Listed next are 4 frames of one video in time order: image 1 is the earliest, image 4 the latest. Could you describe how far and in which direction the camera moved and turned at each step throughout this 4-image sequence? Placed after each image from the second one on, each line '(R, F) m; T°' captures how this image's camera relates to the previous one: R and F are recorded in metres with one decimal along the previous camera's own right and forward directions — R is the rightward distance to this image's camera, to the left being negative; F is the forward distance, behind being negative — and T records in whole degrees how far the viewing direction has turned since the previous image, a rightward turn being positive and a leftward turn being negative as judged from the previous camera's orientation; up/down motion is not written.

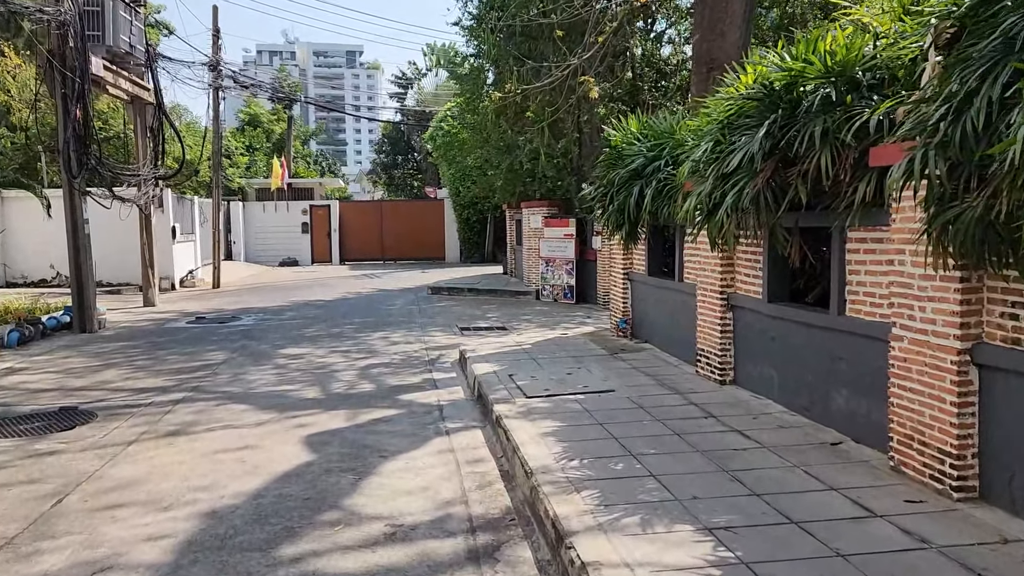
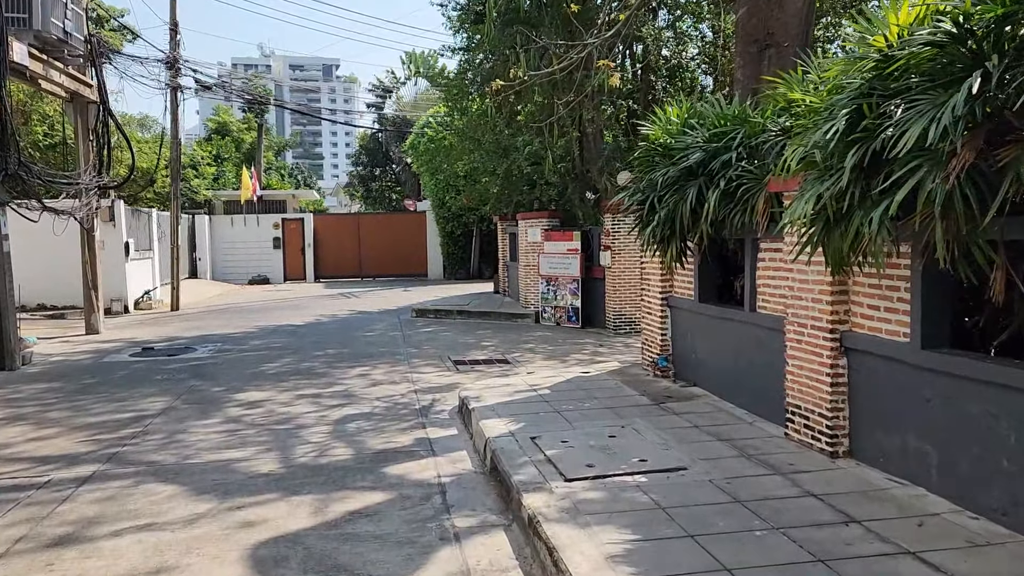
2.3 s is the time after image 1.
(-0.3, +2.0) m; +2°
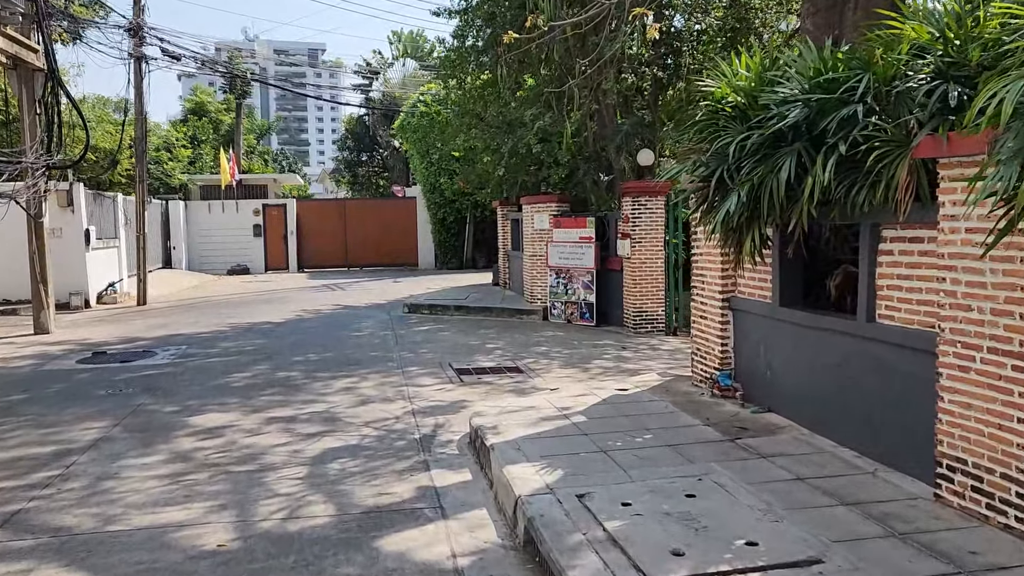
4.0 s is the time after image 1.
(-0.3, +1.7) m; +1°
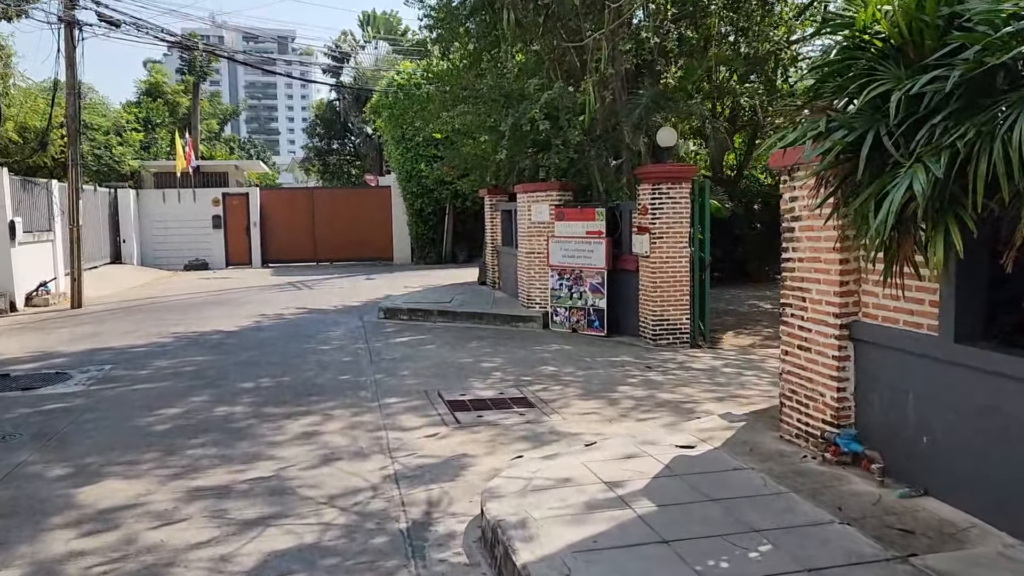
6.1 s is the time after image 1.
(-0.3, +2.1) m; +2°
